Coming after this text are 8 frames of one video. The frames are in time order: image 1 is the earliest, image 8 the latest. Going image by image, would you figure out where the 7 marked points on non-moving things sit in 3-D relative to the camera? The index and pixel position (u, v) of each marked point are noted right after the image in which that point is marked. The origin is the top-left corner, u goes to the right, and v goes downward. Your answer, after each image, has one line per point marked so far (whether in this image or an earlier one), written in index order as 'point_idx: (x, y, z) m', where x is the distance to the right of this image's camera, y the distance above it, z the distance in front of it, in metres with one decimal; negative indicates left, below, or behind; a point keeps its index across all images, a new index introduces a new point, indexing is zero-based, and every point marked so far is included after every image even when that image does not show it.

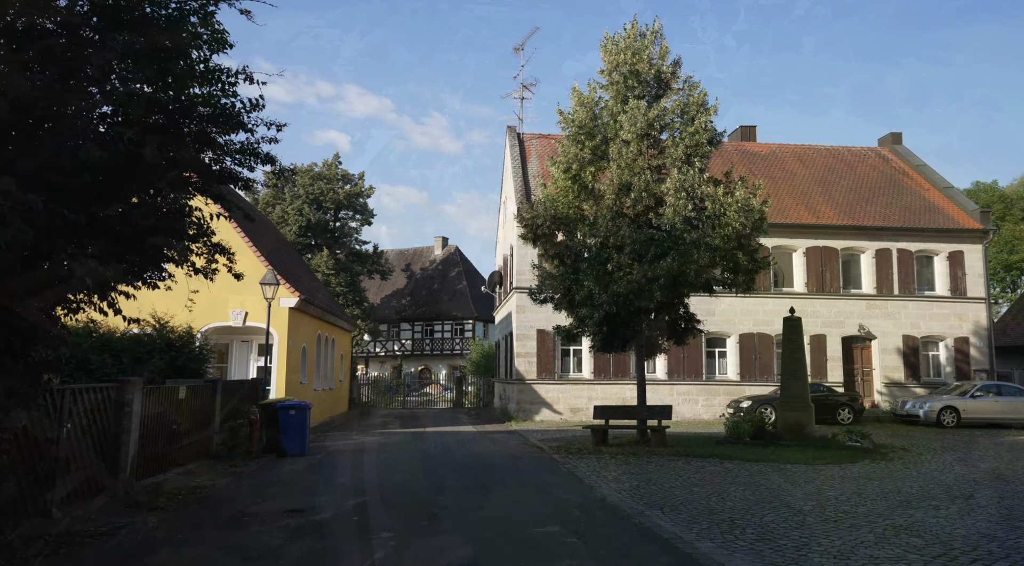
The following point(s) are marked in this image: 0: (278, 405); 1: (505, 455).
0: (-4.8, -2.5, +15.7) m
1: (-0.1, -3.3, +15.0) m
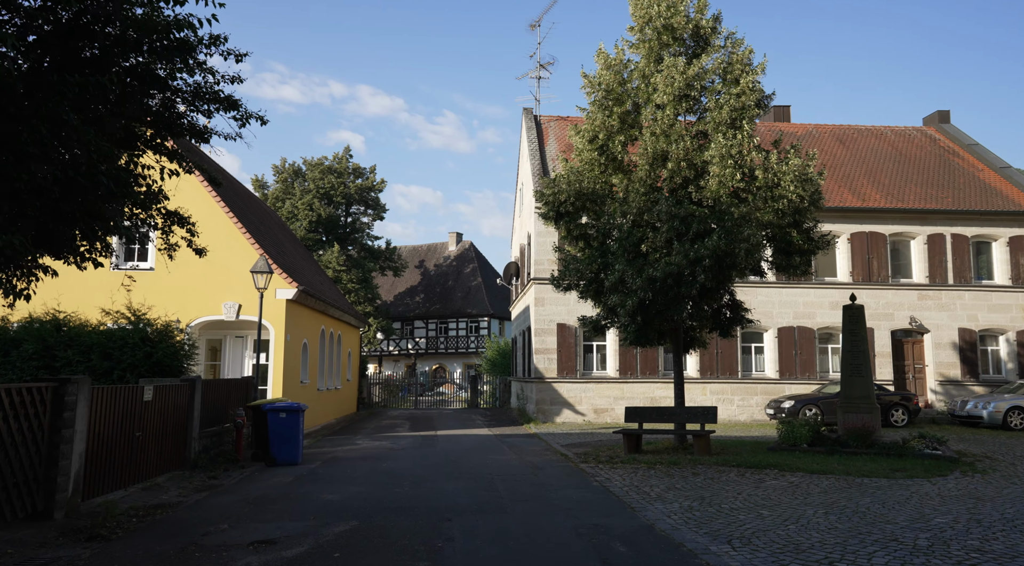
0: (-4.4, -2.2, +13.8) m
1: (+0.2, -3.1, +13.0) m
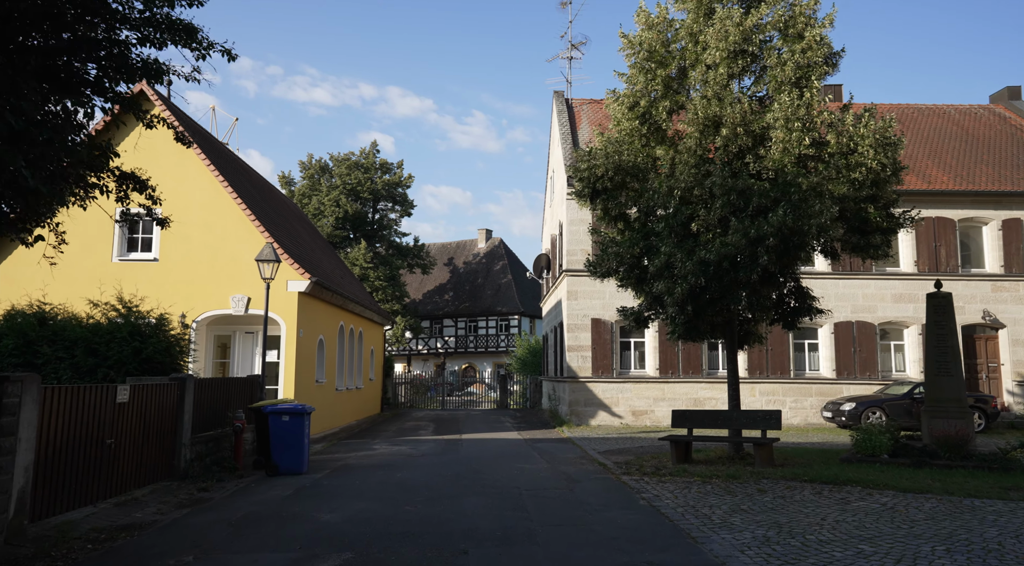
0: (-3.9, -2.0, +12.4) m
1: (+0.7, -2.8, +11.4) m
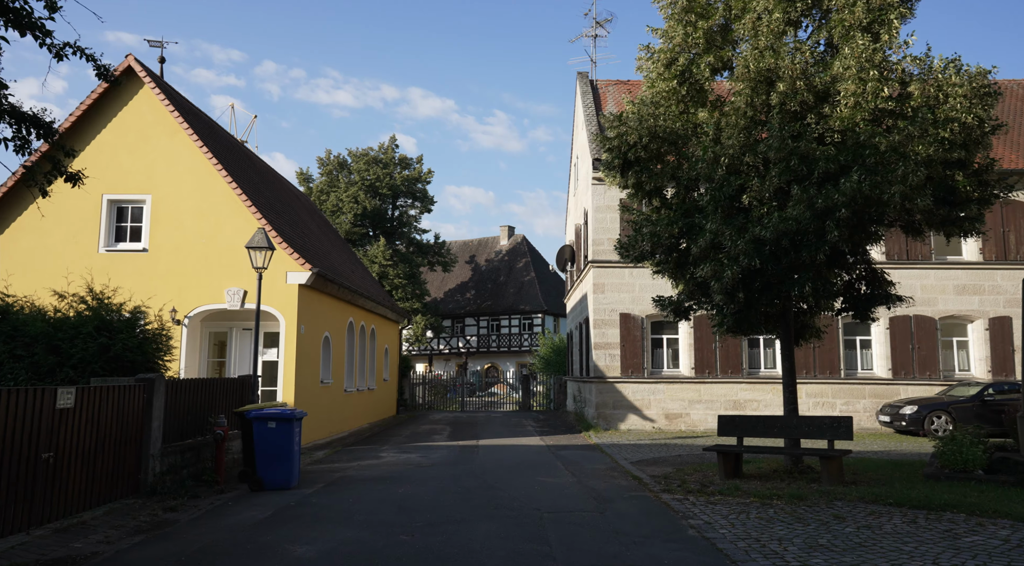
0: (-3.6, -1.8, +10.8) m
1: (+0.9, -2.6, +9.7) m
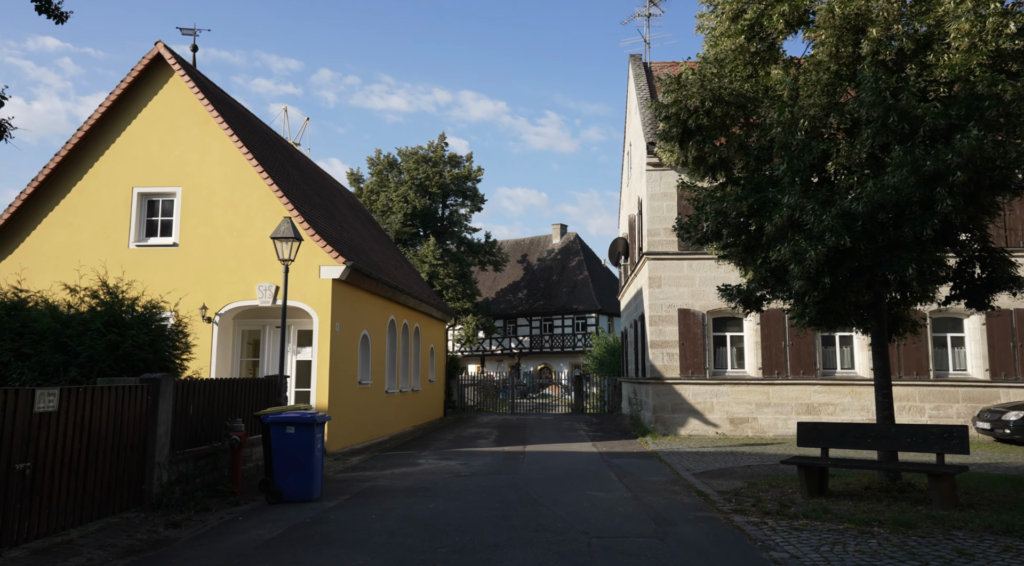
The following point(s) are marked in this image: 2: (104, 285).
0: (-3.1, -1.7, +9.8) m
1: (+1.4, -2.5, +8.3) m
2: (-5.9, 0.0, +11.1) m
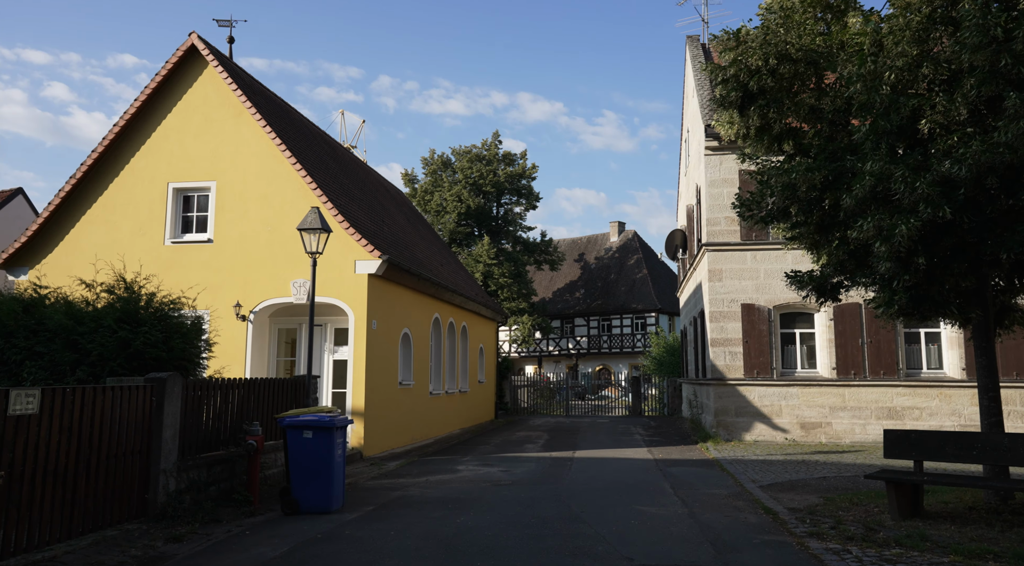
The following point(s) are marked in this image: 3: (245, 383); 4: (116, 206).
0: (-2.6, -1.6, +8.9) m
1: (+1.8, -2.3, +7.2) m
2: (-5.3, 0.0, +10.5) m
3: (-3.4, -1.3, +10.2) m
4: (-8.2, +1.6, +15.9) m
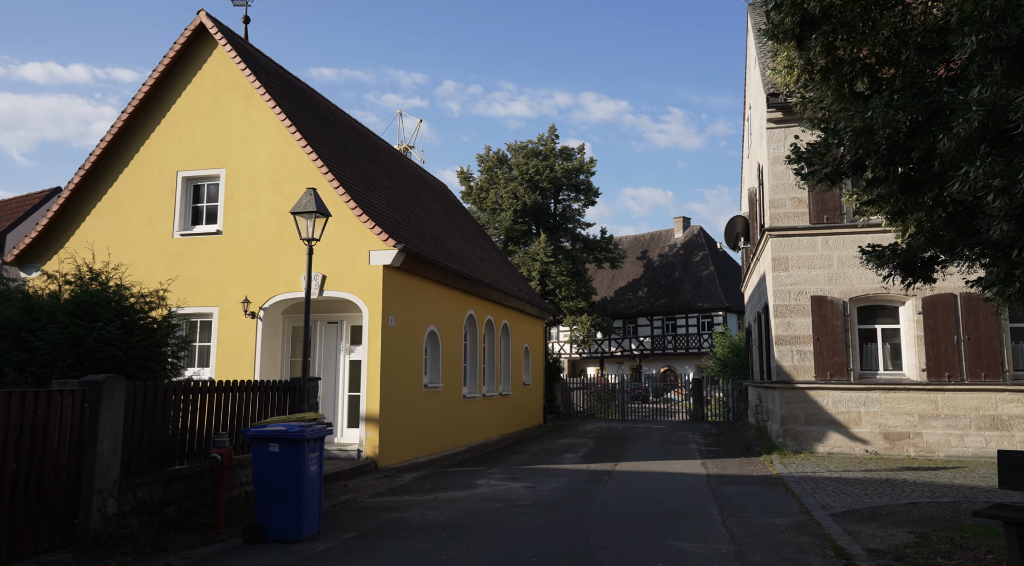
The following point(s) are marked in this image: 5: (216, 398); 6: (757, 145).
0: (-2.6, -1.5, +7.5) m
1: (+1.6, -2.1, +5.4) m
2: (-5.1, +0.2, +9.3) m
3: (-3.3, -1.2, +8.8) m
4: (-7.5, +1.7, +15.0) m
5: (-3.3, -1.3, +8.9) m
6: (+5.8, +3.3, +18.4) m
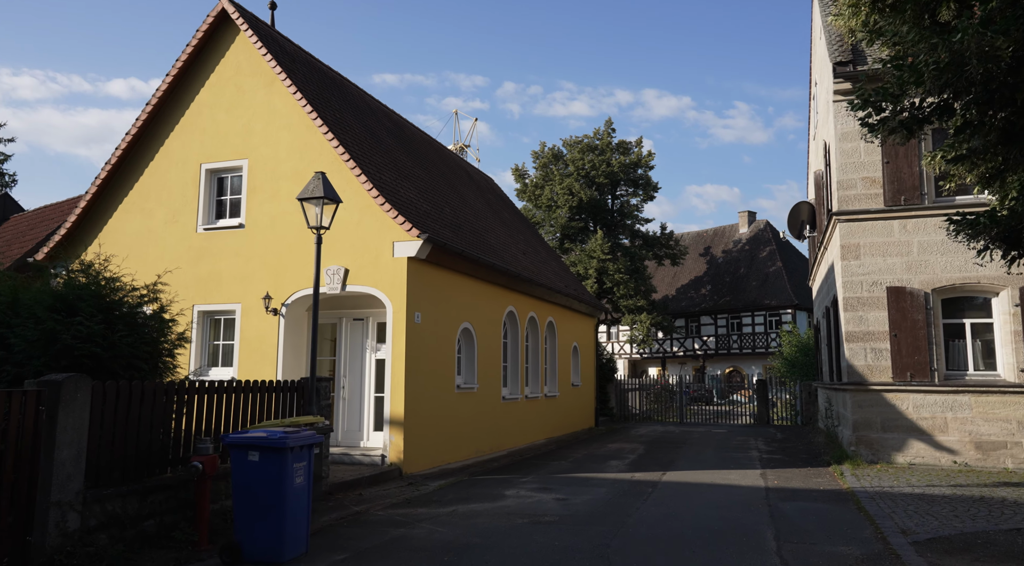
0: (-2.4, -1.3, +6.7) m
1: (+1.6, -2.0, +4.2) m
2: (-4.9, +0.3, +8.7) m
3: (-3.0, -1.1, +8.0) m
4: (-6.8, +1.7, +14.5) m
5: (-3.1, -1.2, +8.1) m
6: (+6.7, +3.5, +16.8) m
